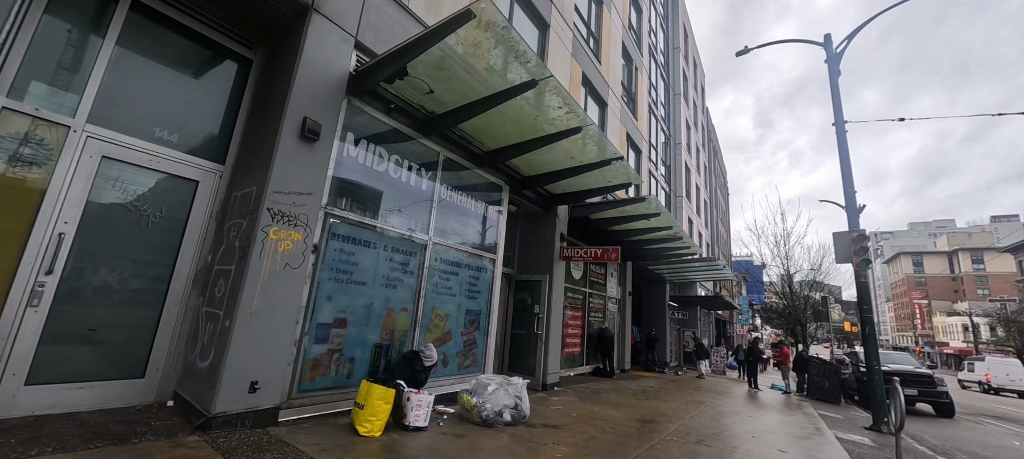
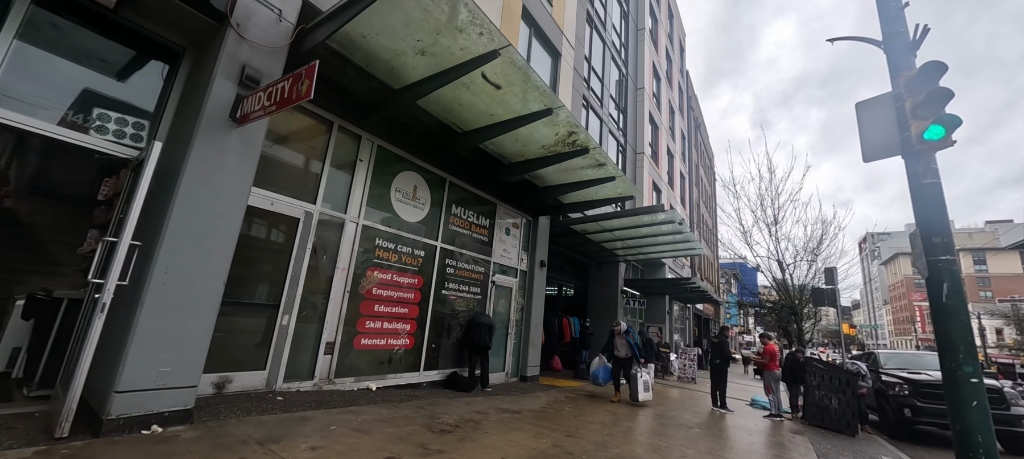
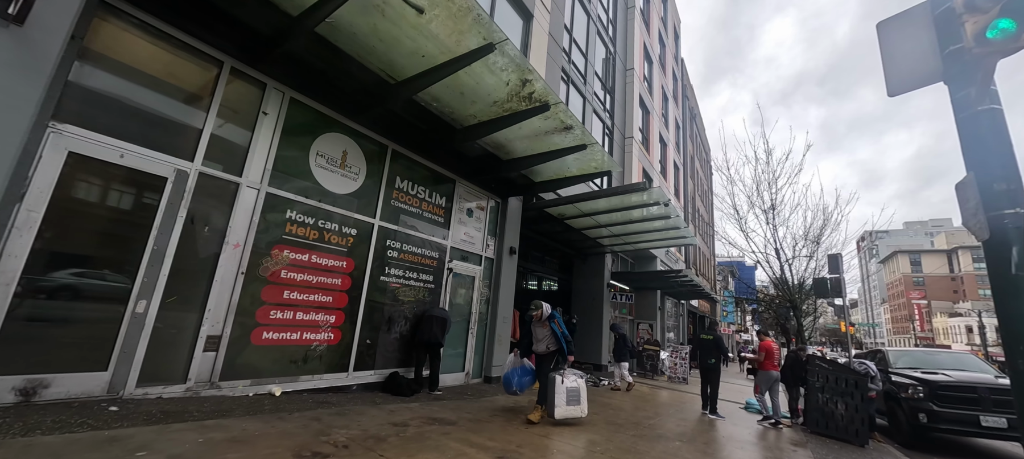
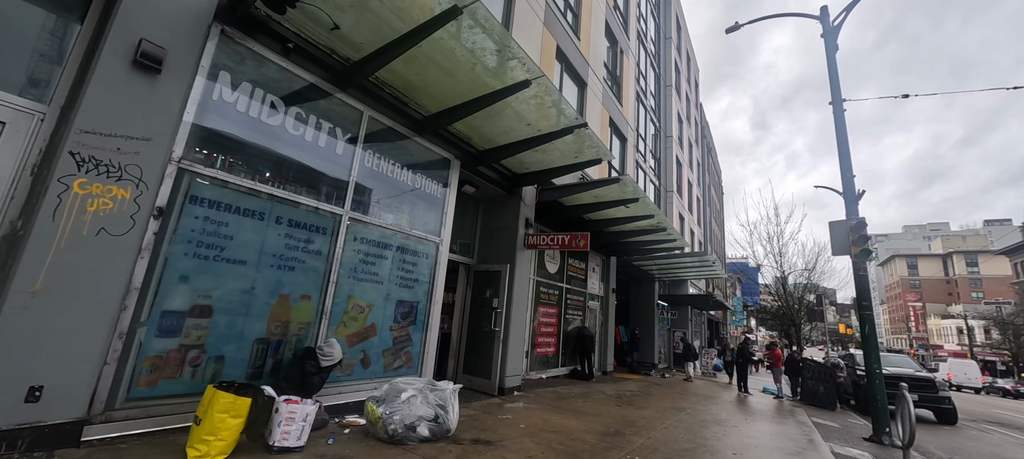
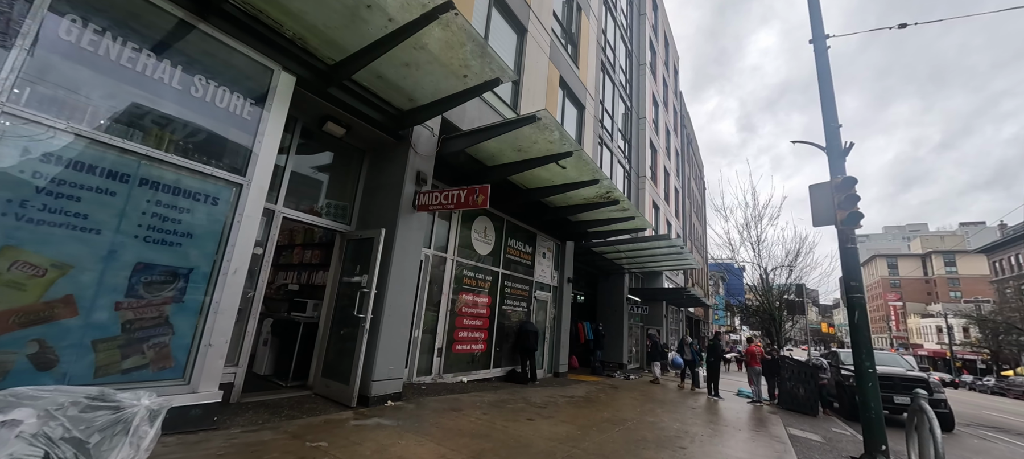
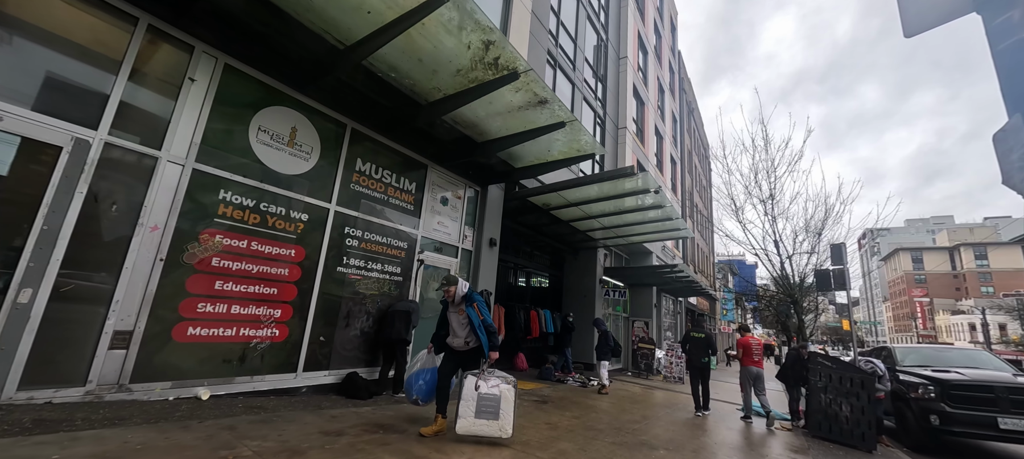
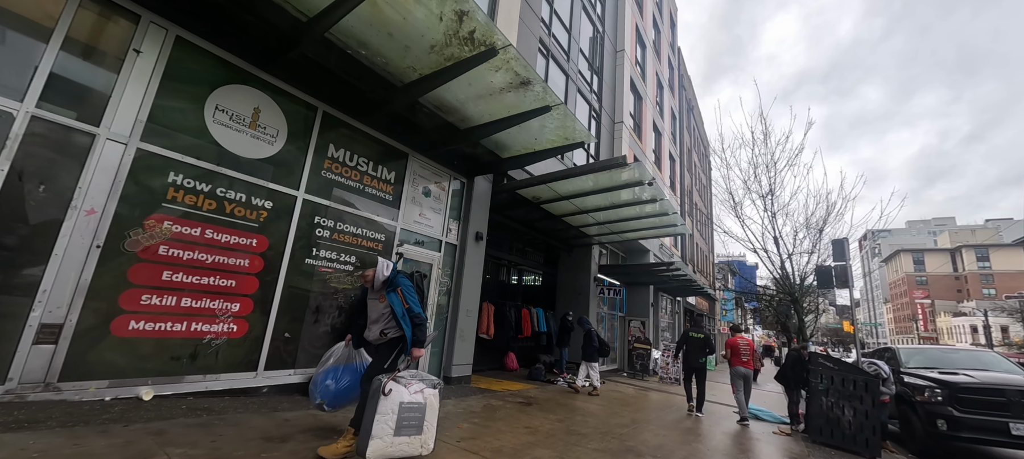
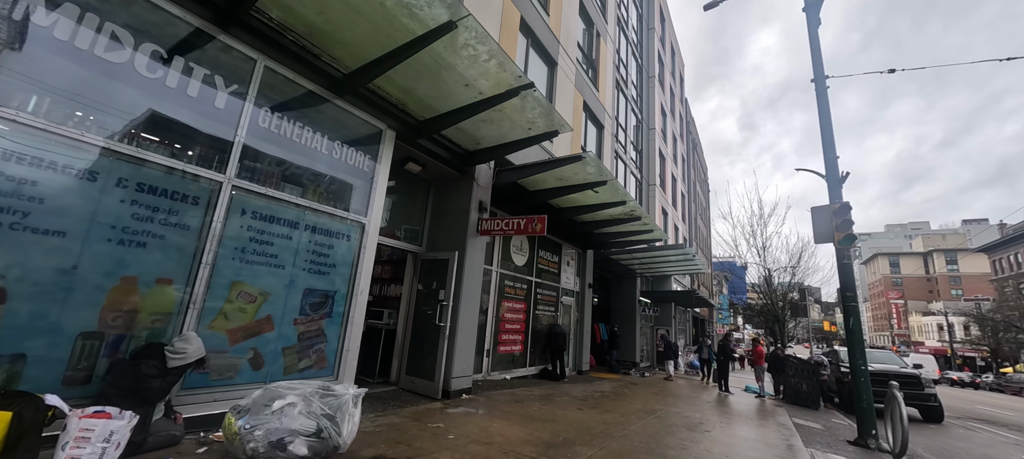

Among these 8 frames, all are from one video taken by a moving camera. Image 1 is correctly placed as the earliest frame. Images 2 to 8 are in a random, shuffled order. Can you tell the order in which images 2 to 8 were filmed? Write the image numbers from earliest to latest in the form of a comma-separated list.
4, 8, 5, 2, 3, 6, 7
